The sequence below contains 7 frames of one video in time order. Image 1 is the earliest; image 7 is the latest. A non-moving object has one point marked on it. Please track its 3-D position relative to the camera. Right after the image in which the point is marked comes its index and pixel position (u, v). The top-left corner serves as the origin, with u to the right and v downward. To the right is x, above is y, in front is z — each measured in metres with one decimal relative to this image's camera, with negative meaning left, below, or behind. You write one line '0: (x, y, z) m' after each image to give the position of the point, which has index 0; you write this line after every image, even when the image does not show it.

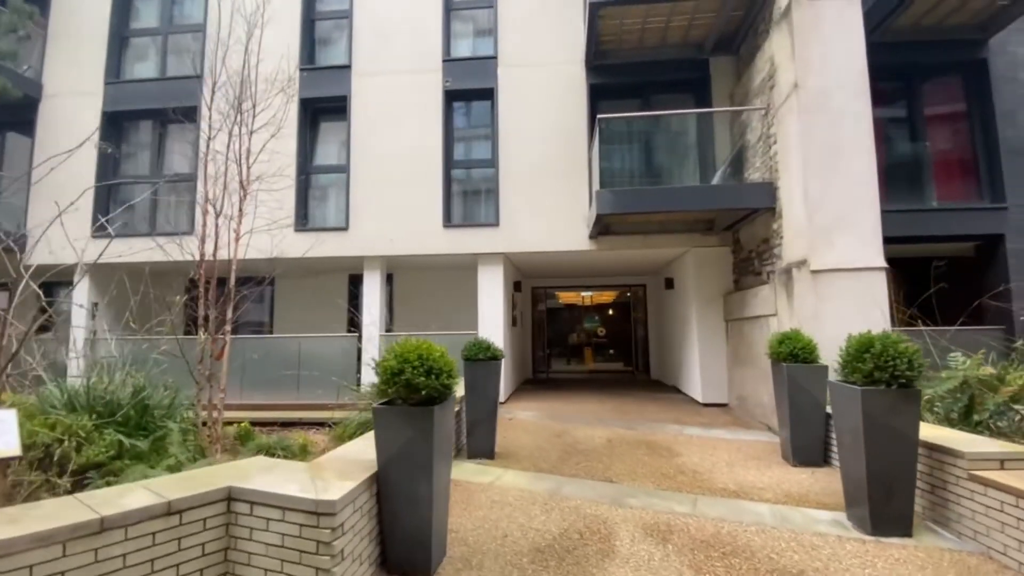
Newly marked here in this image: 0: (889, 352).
0: (+2.6, -0.4, +3.3) m
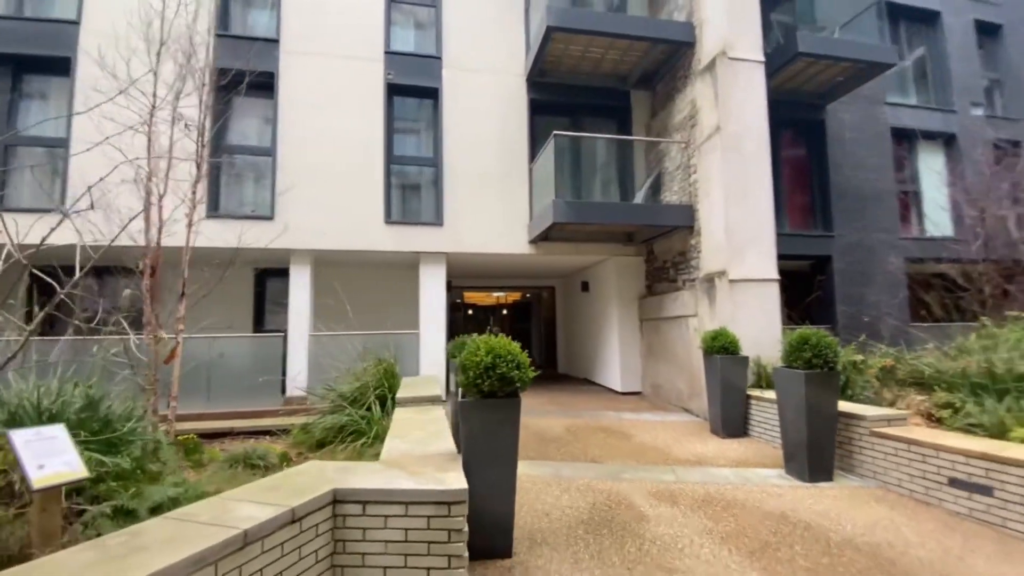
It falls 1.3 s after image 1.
0: (+2.8, -0.5, +4.4) m
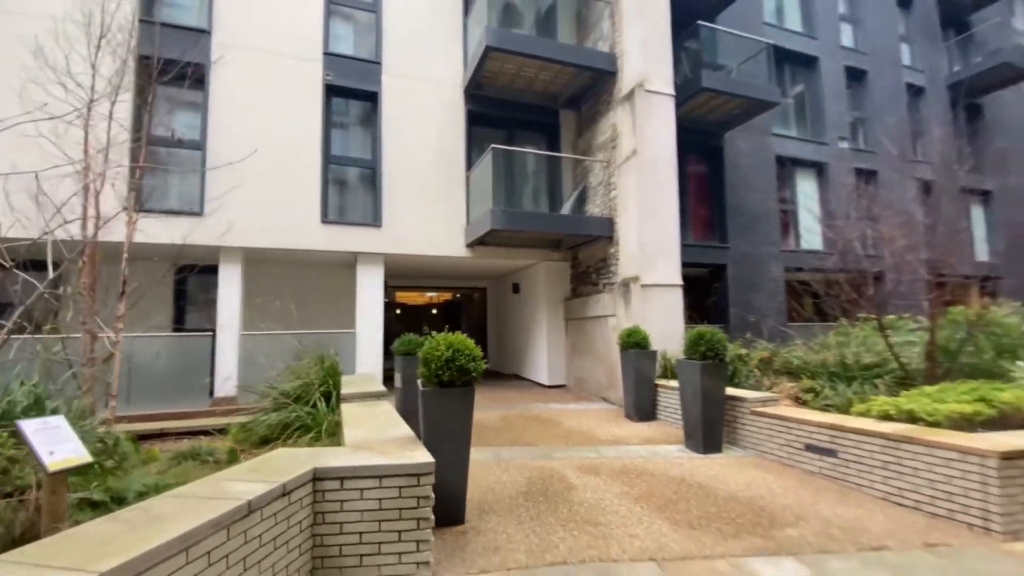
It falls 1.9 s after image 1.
0: (+2.2, -0.6, +5.3) m
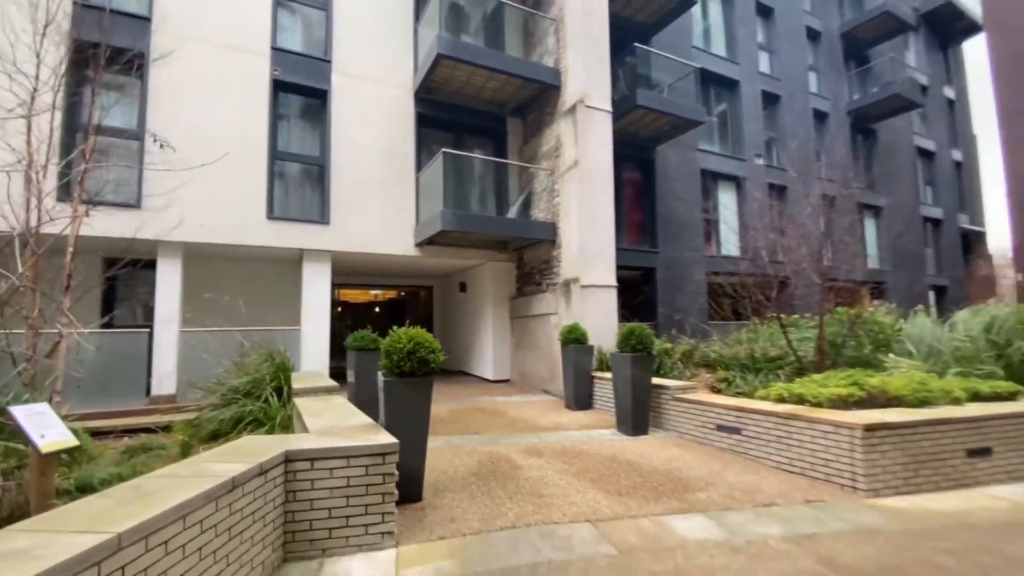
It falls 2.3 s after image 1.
0: (+1.6, -0.6, +6.0) m
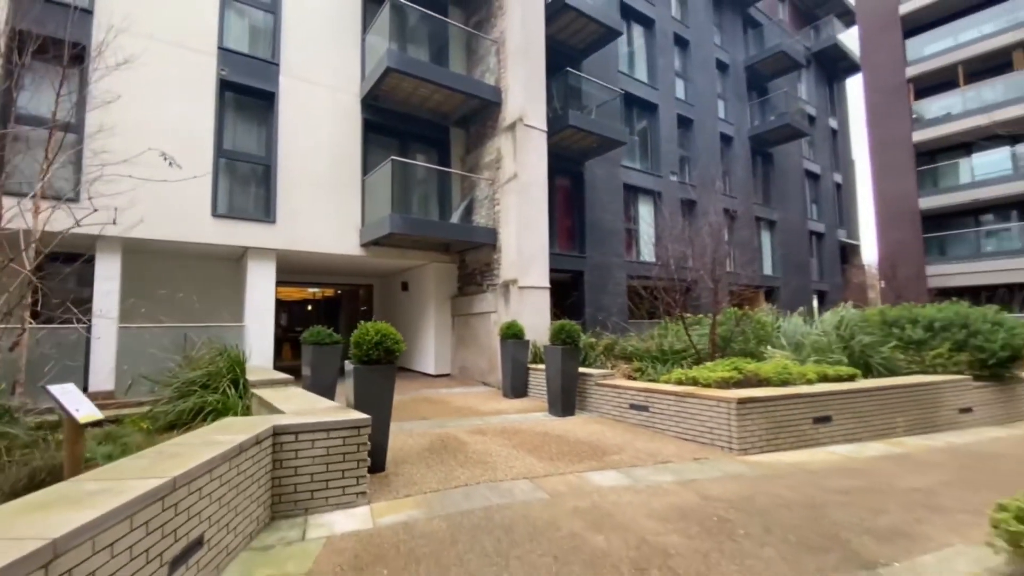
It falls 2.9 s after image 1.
0: (+0.9, -0.6, +6.9) m
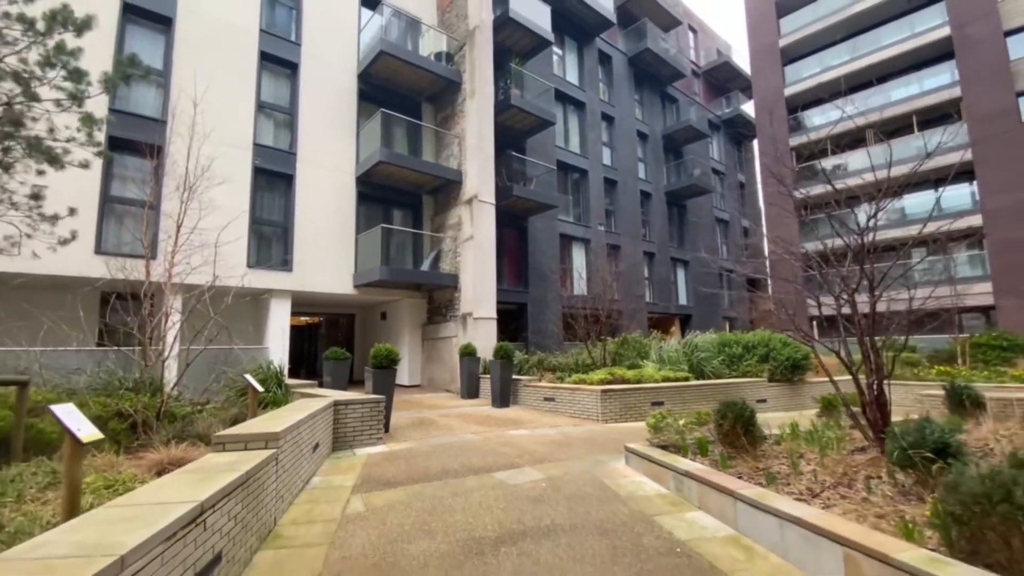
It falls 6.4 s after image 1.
0: (-0.1, -1.3, +10.3) m
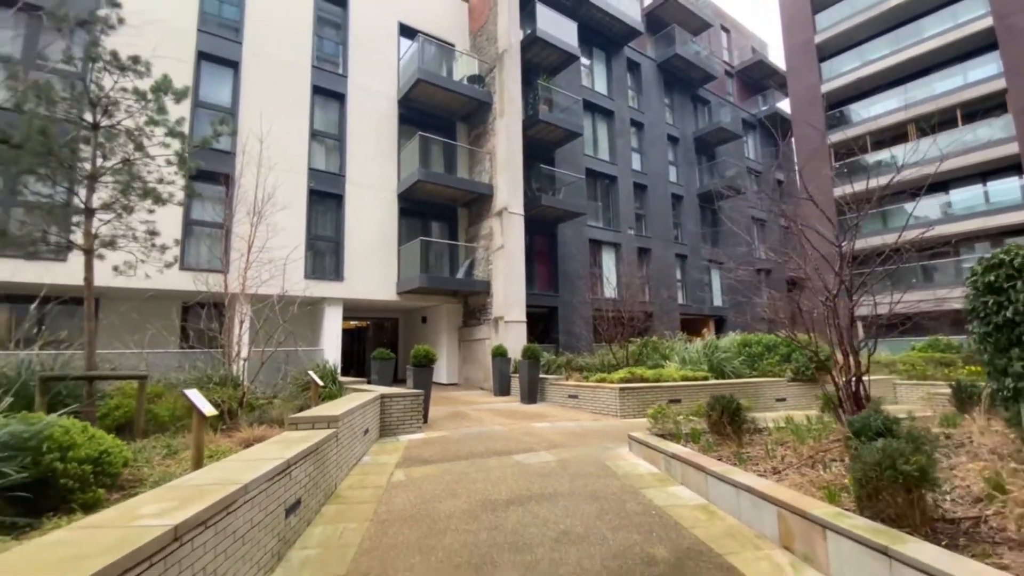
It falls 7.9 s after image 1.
0: (+0.5, -1.5, +11.2) m
